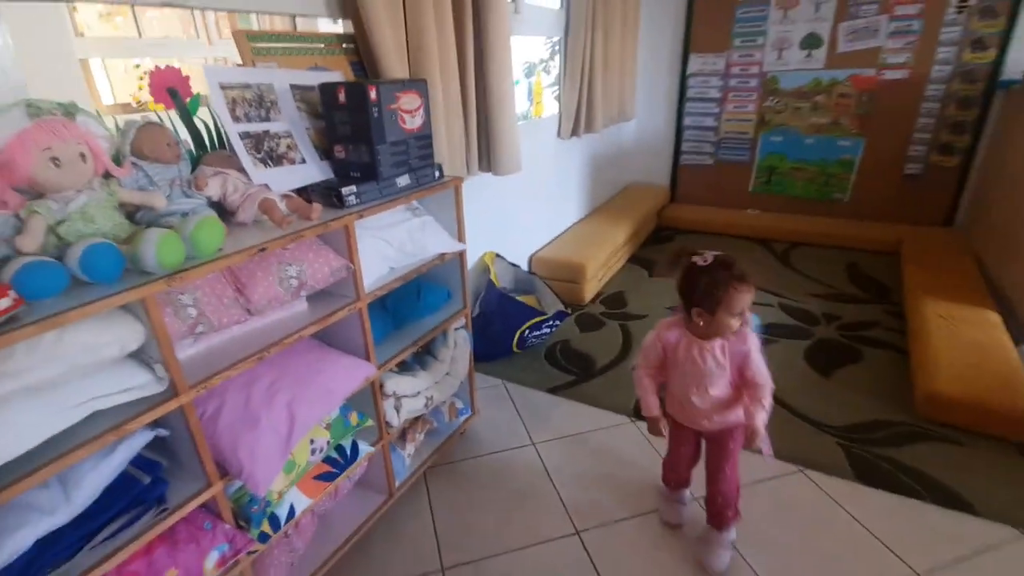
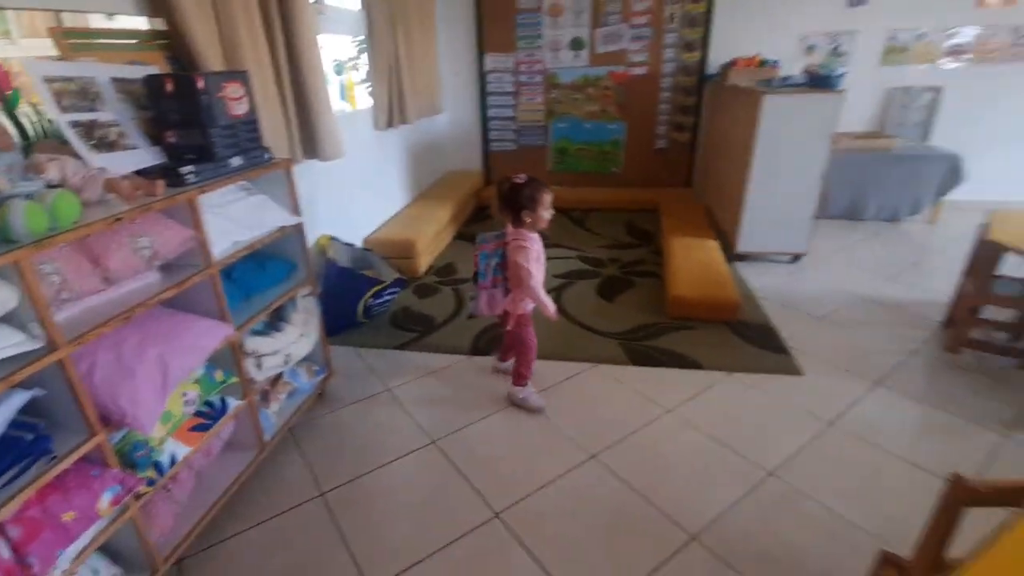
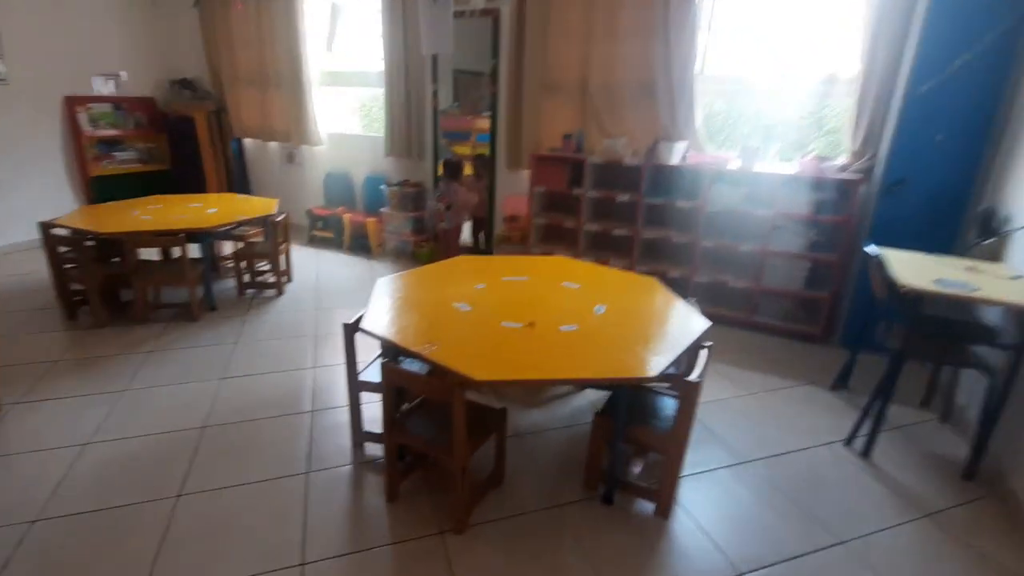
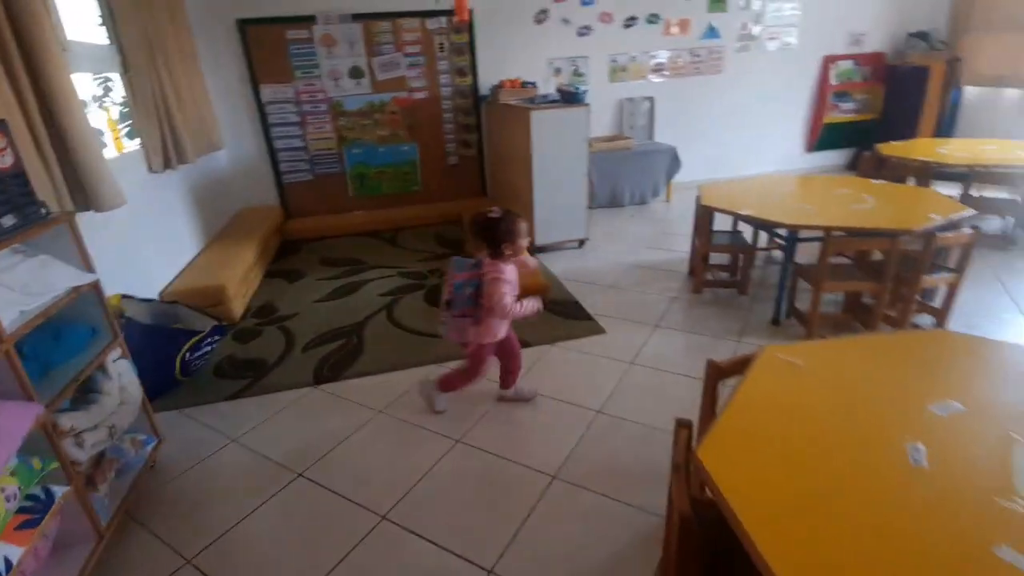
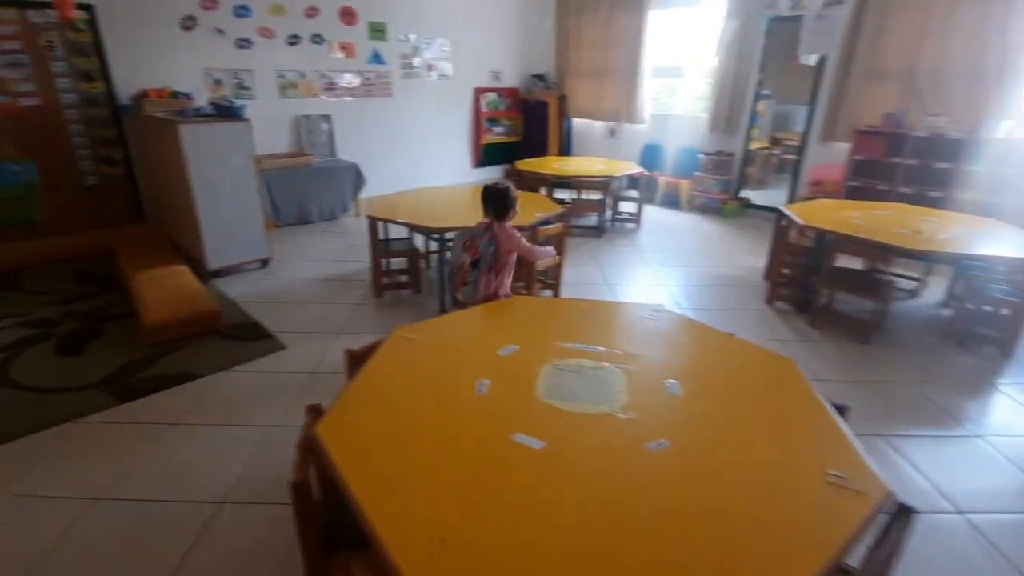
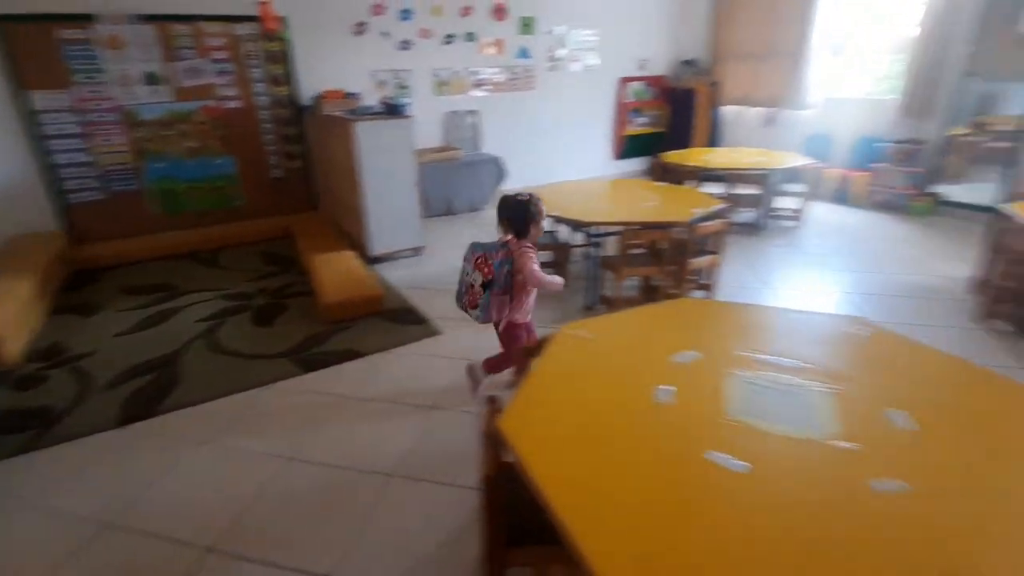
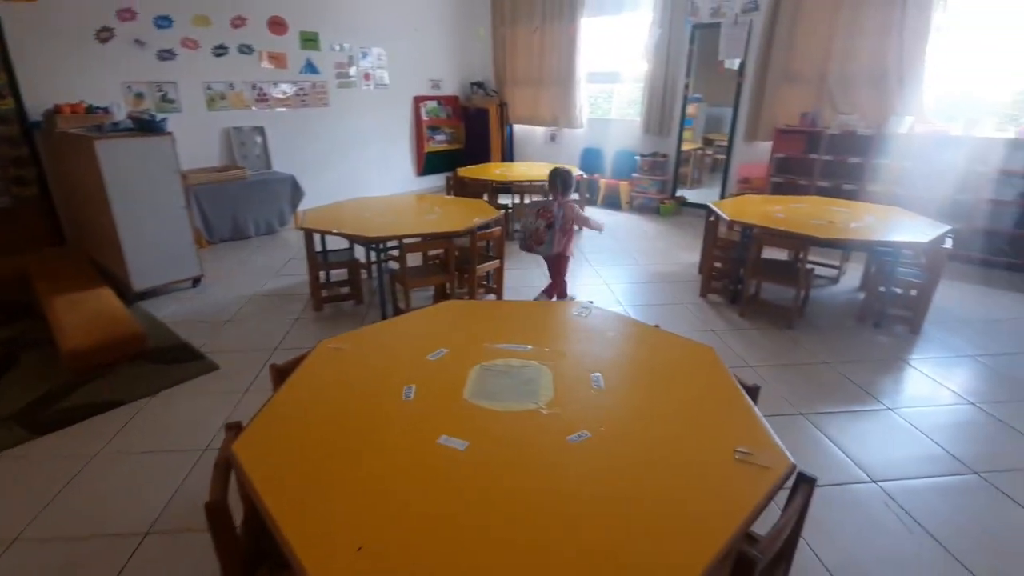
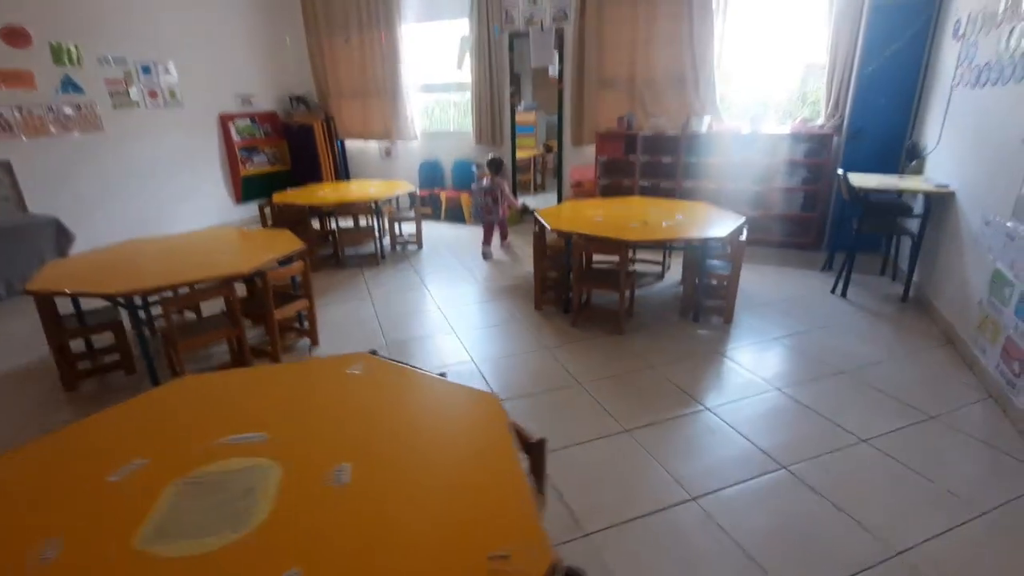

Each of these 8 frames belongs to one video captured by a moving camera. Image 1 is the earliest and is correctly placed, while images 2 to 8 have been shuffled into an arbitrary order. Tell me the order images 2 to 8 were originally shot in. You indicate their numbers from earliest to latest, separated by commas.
2, 4, 6, 5, 7, 8, 3
